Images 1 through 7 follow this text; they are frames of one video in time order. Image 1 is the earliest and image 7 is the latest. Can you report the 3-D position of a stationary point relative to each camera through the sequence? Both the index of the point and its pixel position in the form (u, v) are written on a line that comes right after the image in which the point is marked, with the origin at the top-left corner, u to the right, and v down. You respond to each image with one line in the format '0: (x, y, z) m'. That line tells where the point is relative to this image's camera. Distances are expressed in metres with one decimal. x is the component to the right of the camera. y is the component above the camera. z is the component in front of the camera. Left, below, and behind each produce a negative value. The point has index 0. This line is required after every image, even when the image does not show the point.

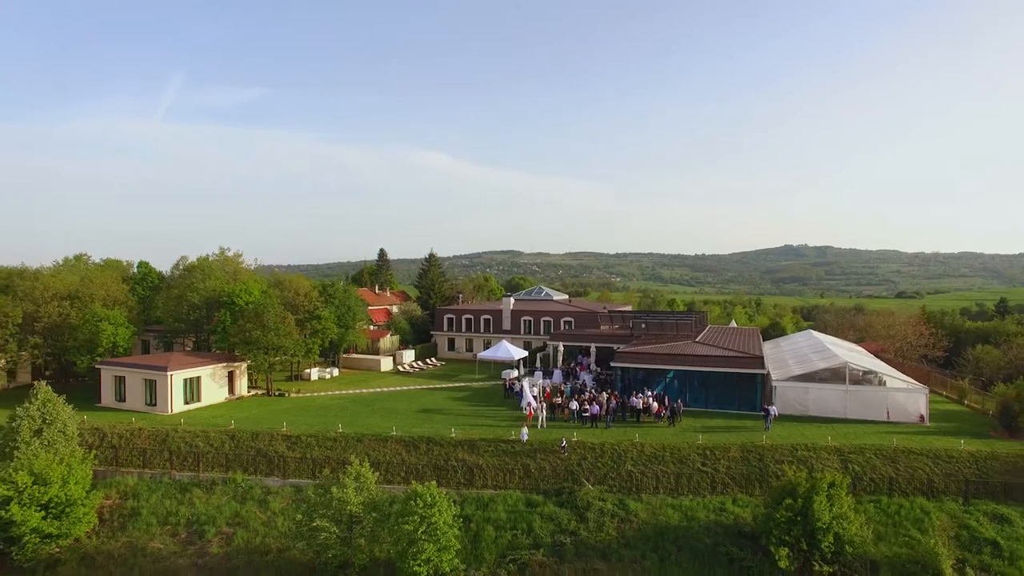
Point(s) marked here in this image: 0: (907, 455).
0: (+12.4, -5.1, +18.1) m
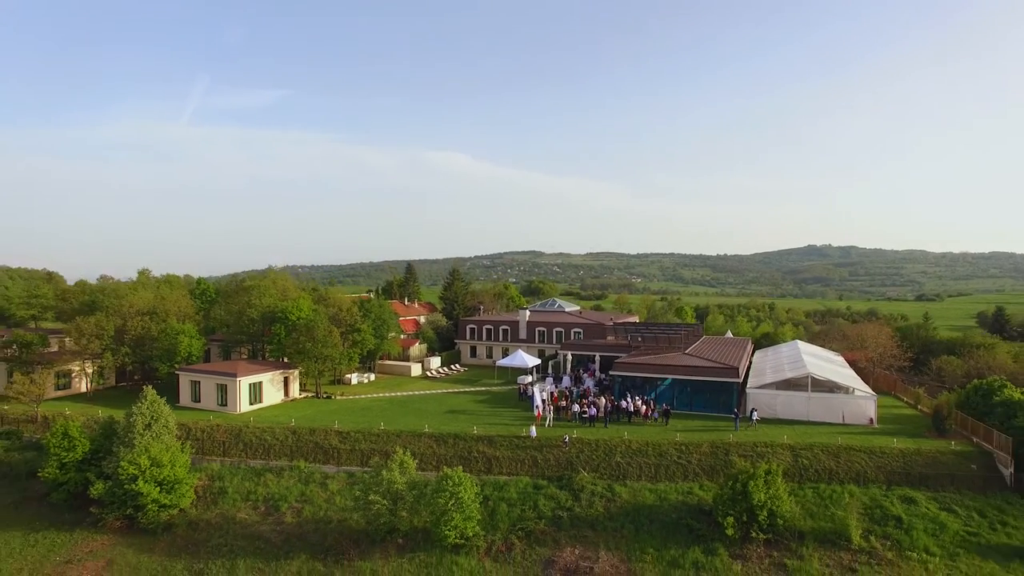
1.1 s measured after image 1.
0: (+12.8, -6.1, +22.3) m
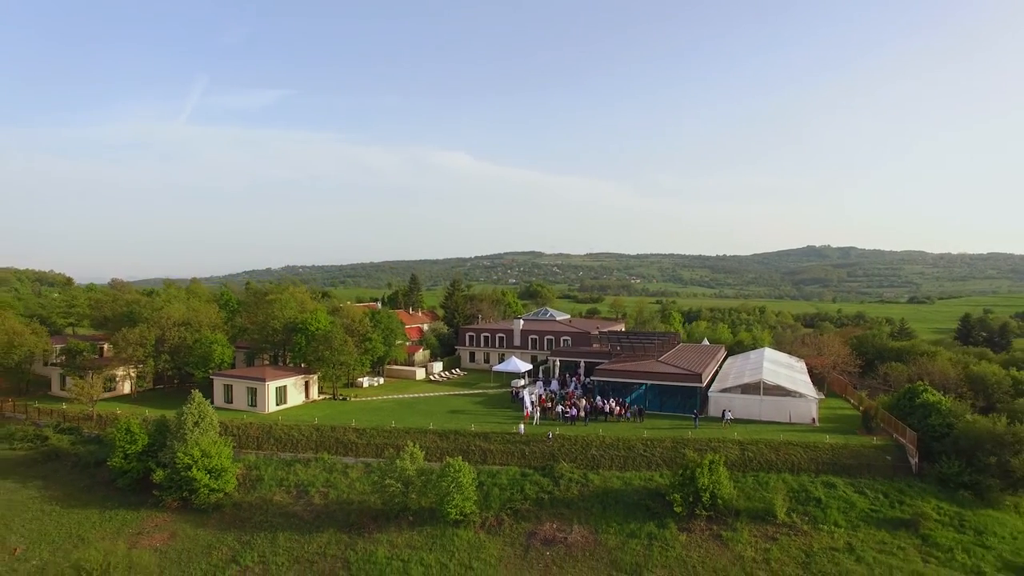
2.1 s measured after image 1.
0: (+12.4, -7.0, +26.7) m
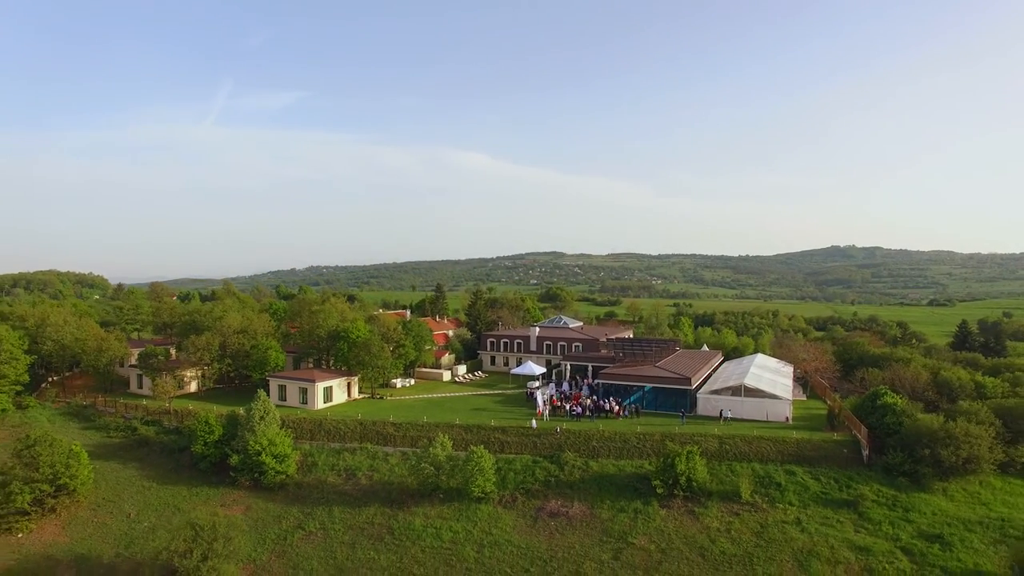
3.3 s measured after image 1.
0: (+13.1, -8.0, +31.6) m
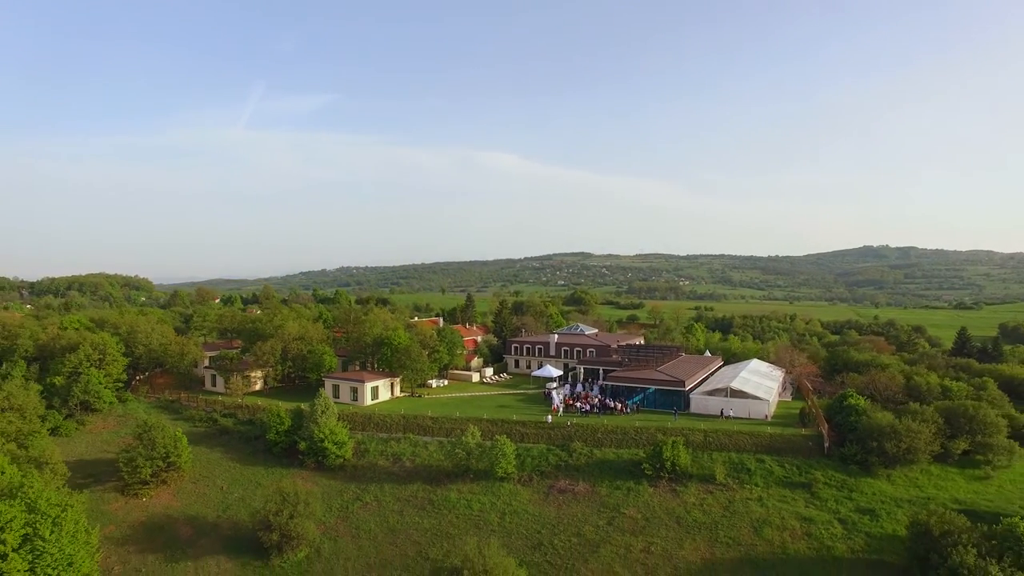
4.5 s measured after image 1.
0: (+14.2, -9.1, +37.7) m
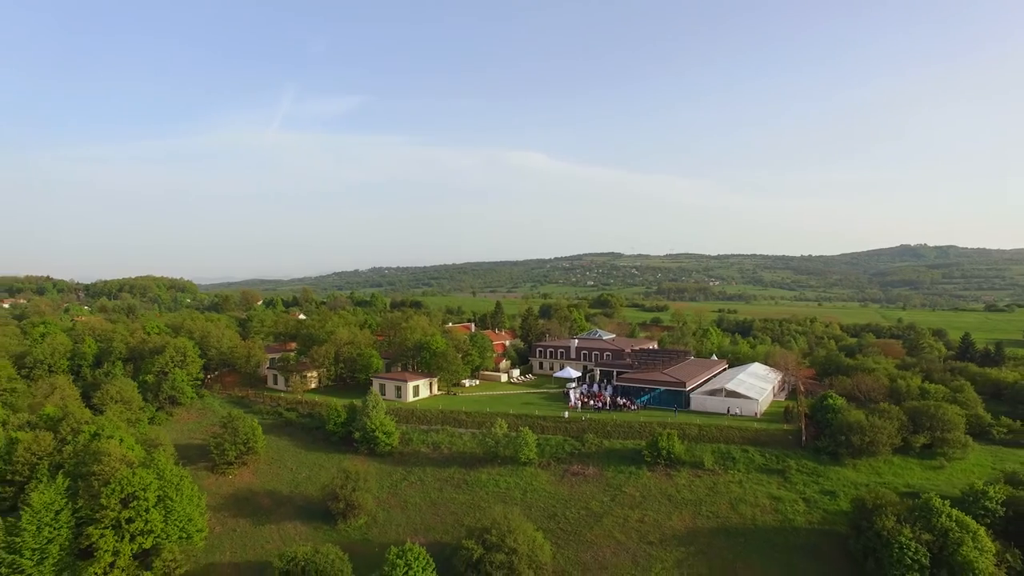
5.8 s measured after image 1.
0: (+15.7, -10.2, +43.8) m
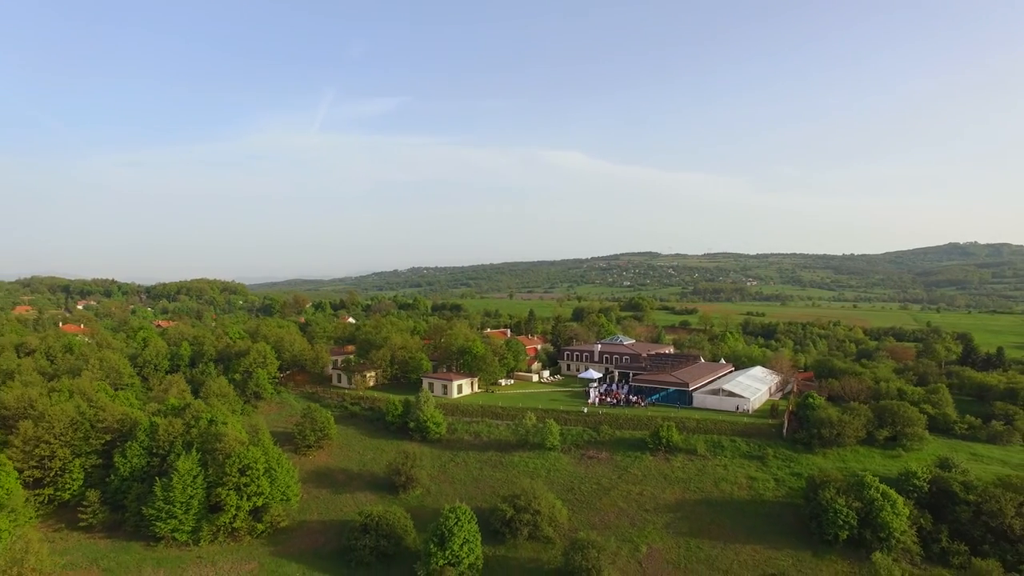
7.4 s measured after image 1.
0: (+18.1, -11.5, +51.9) m
